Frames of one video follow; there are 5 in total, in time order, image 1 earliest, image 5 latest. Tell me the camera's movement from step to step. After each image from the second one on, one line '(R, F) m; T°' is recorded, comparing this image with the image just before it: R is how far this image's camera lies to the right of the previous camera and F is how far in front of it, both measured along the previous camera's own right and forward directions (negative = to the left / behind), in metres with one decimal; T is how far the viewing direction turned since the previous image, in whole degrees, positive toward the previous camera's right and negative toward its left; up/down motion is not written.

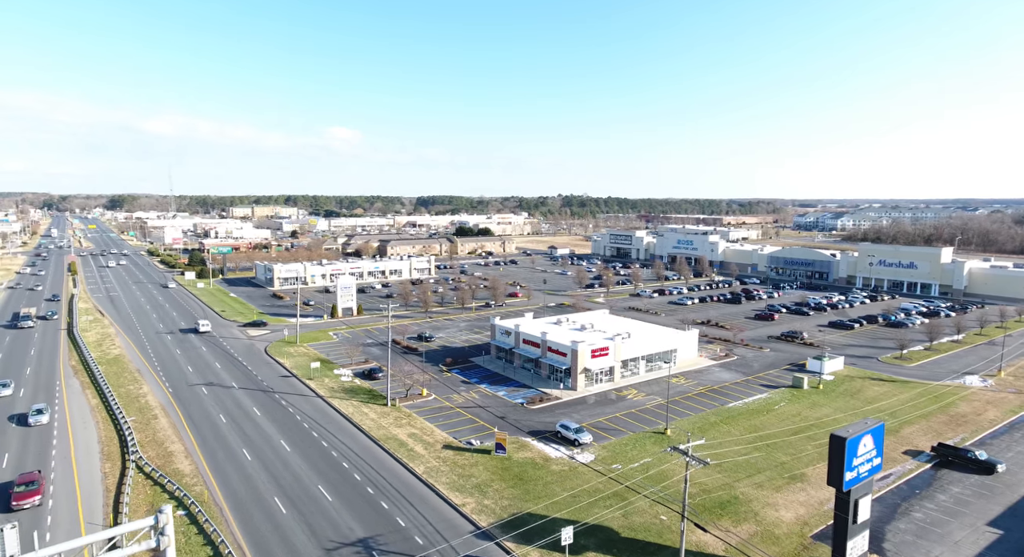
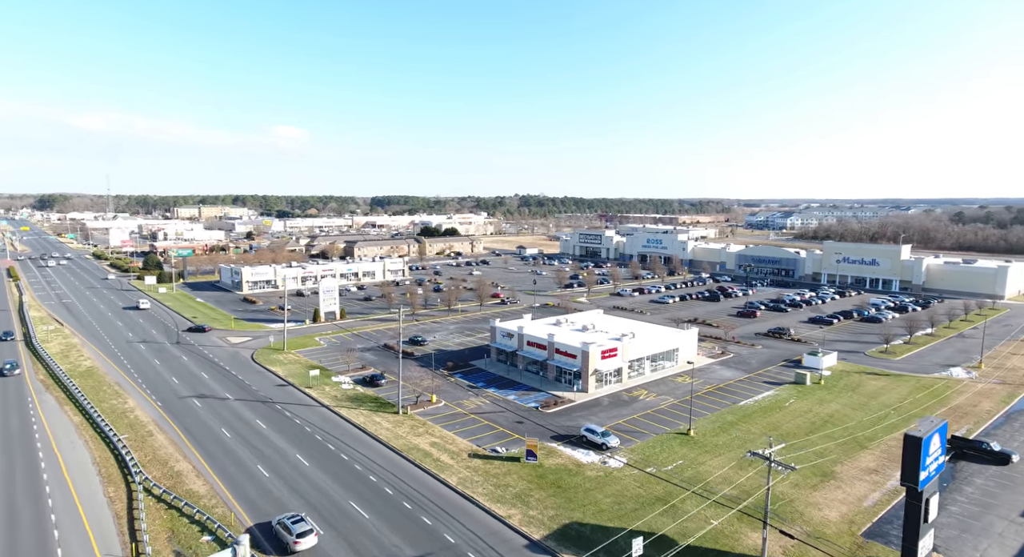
(-3.8, +1.1) m; +5°
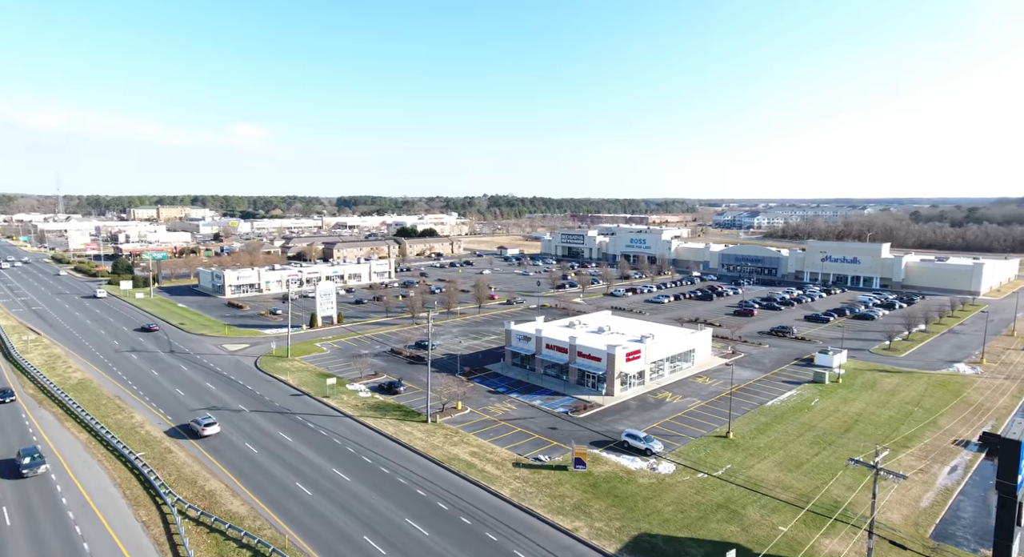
(-3.9, +1.3) m; +4°
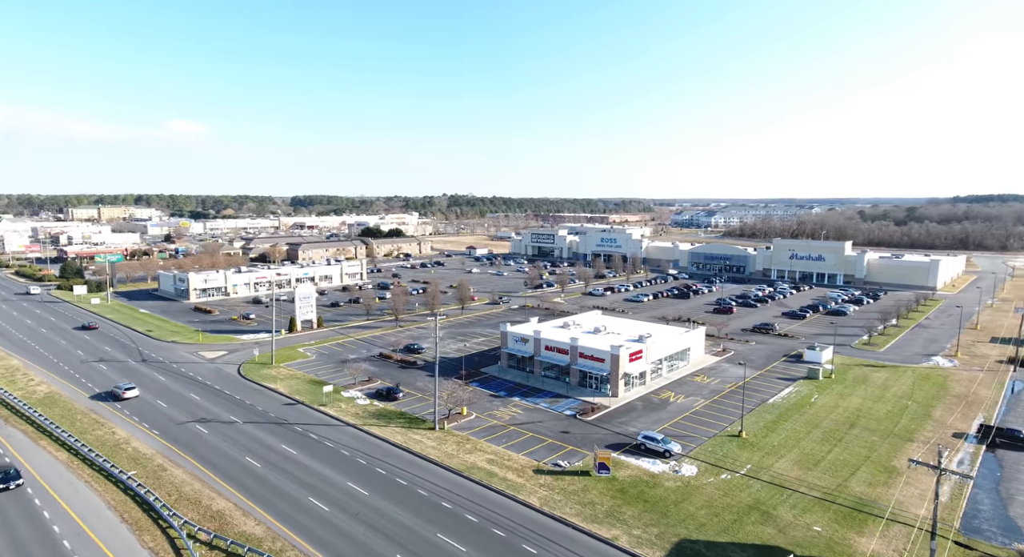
(-3.0, +1.2) m; +4°
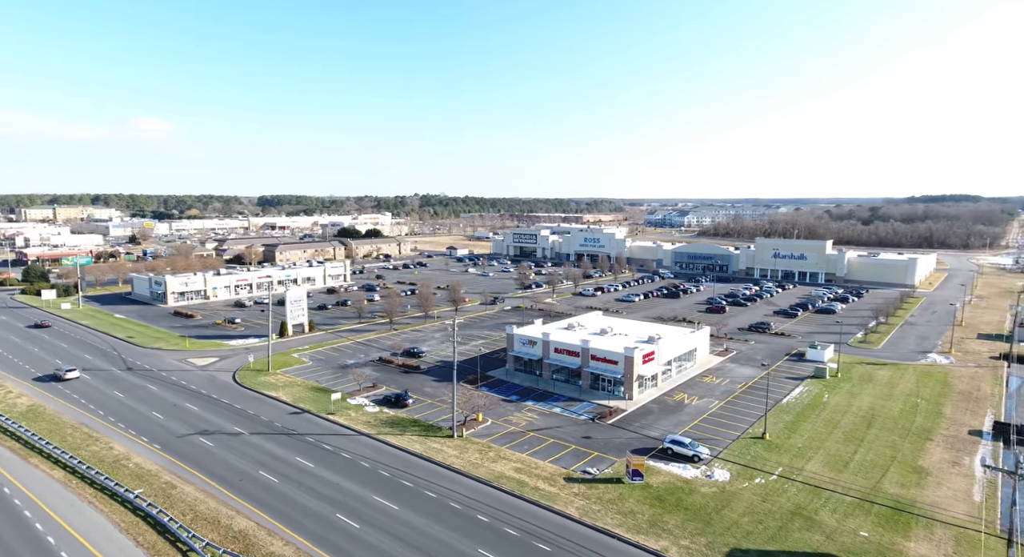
(-2.7, +1.2) m; +3°
